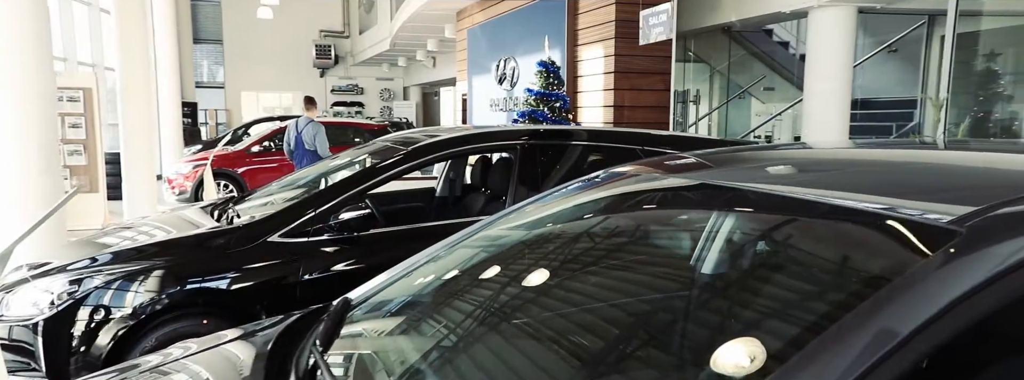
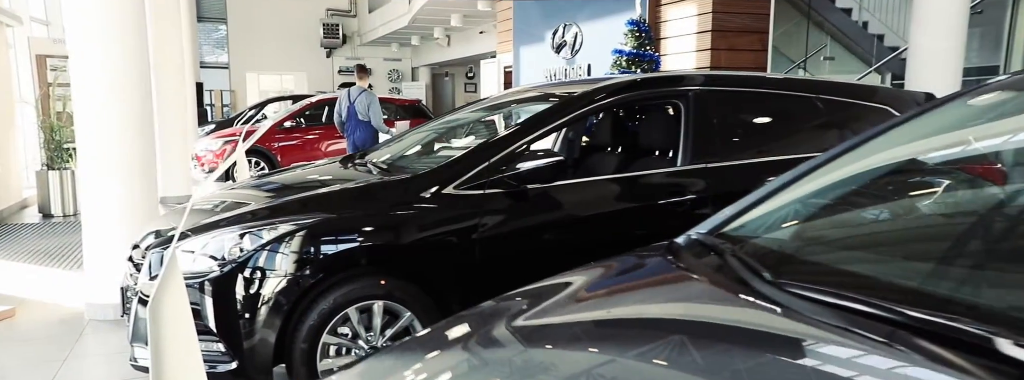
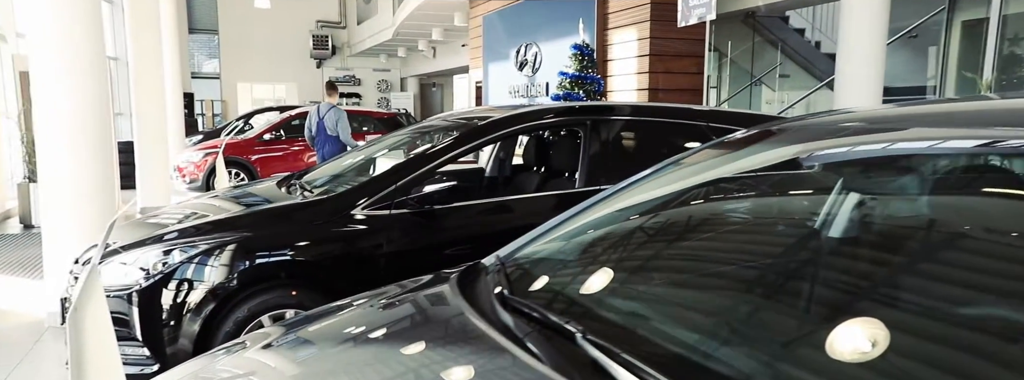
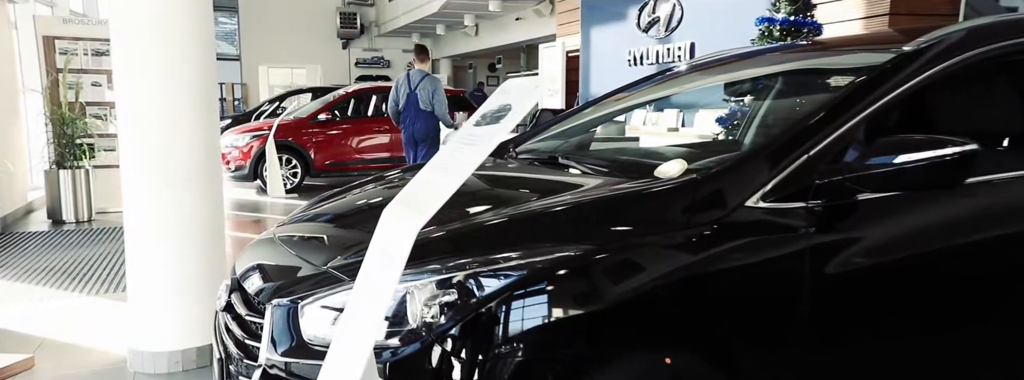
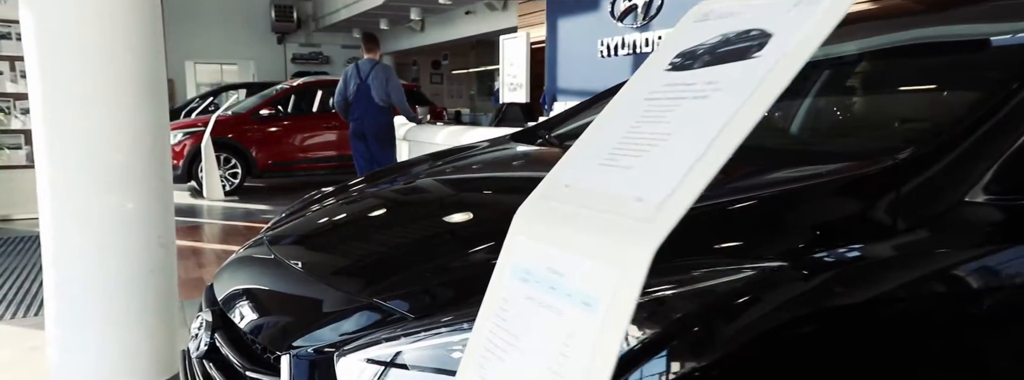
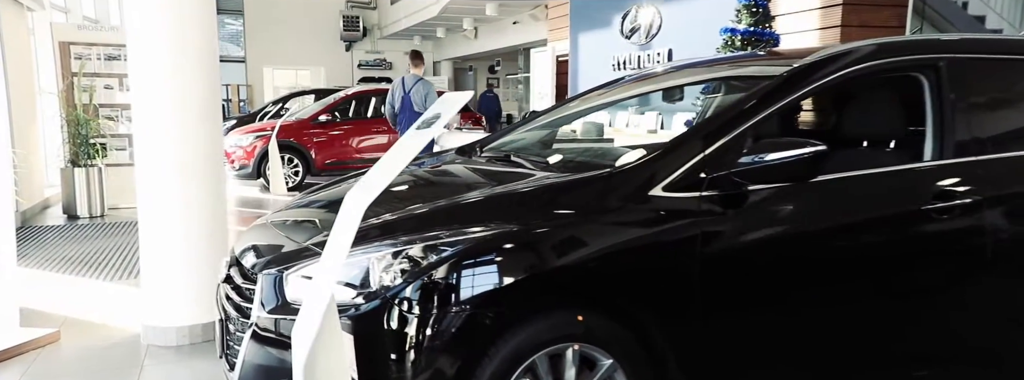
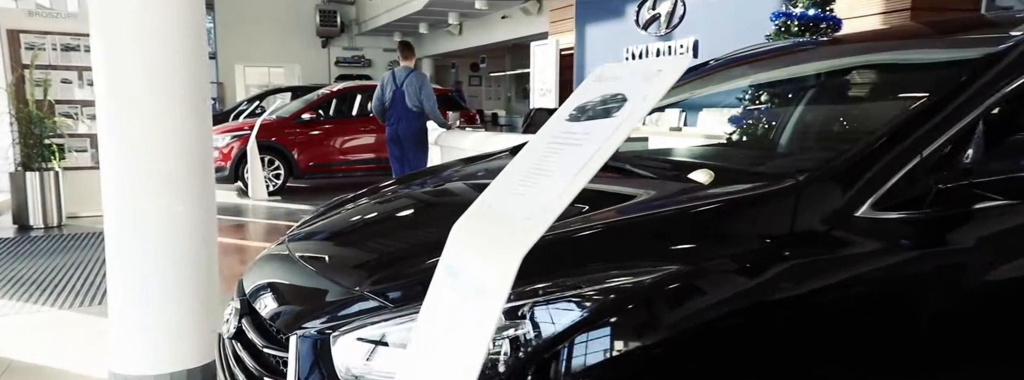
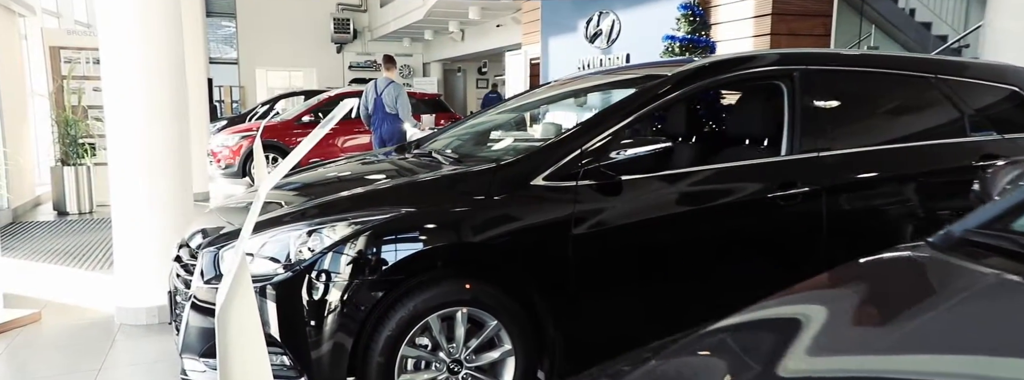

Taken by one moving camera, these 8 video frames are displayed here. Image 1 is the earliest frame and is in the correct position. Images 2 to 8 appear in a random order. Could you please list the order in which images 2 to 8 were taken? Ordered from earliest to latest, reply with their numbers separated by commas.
3, 2, 8, 6, 4, 7, 5
